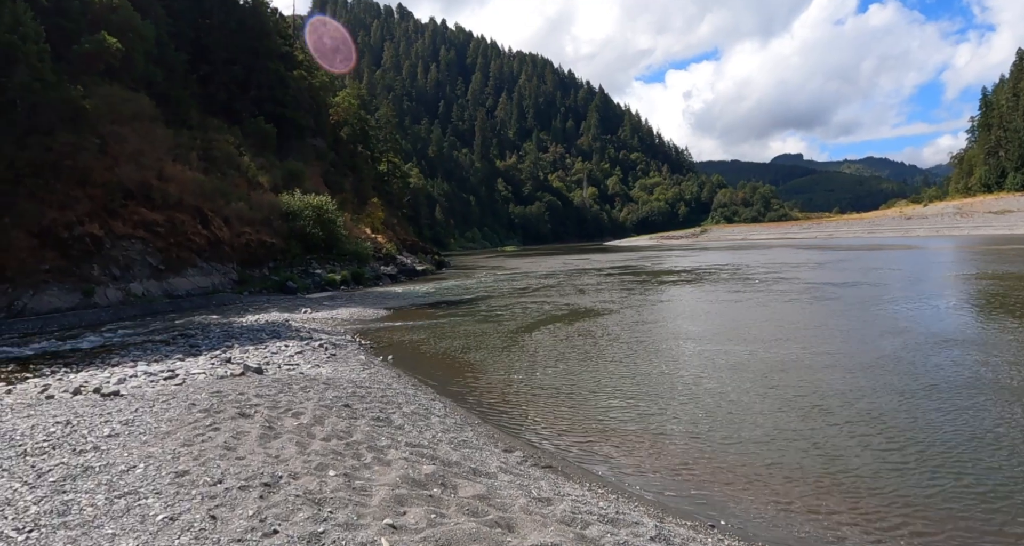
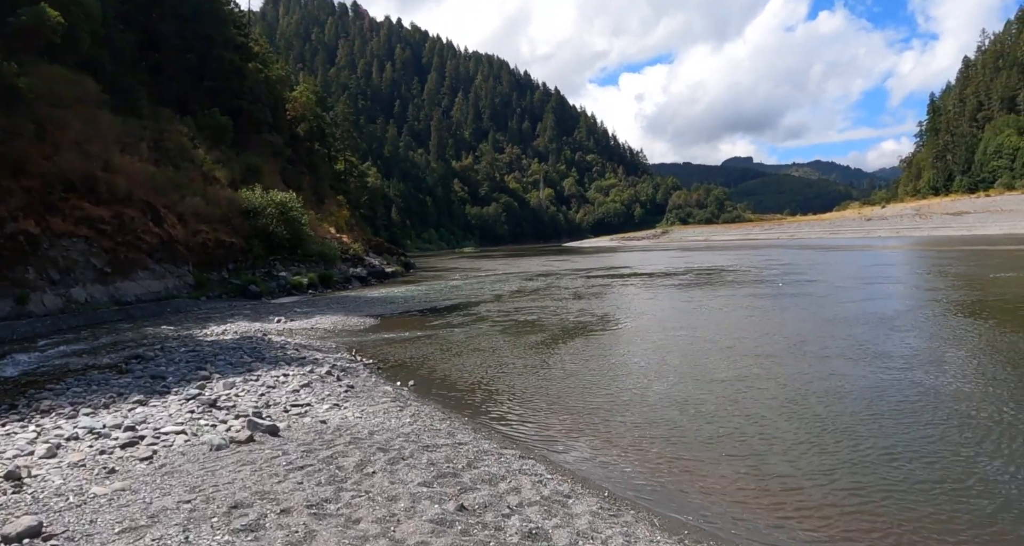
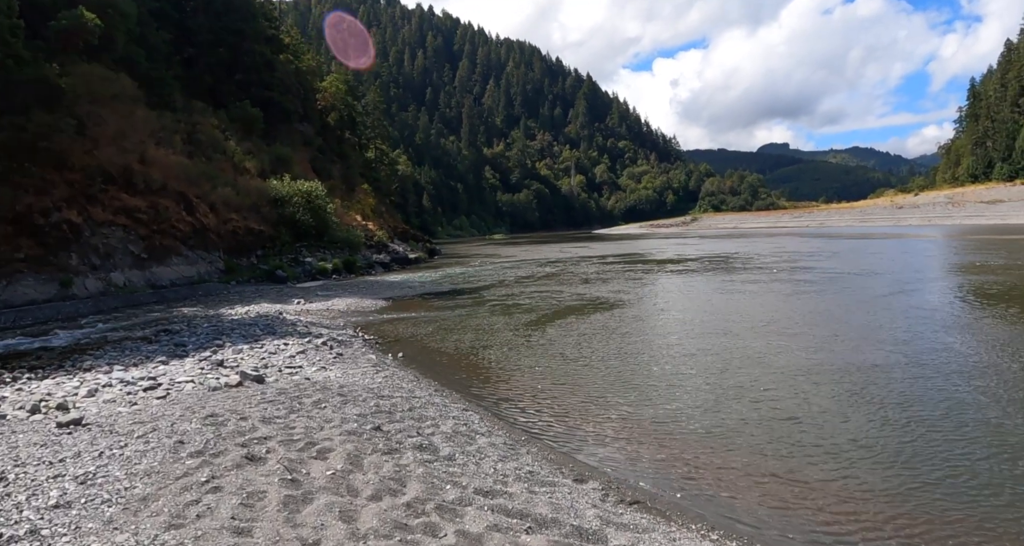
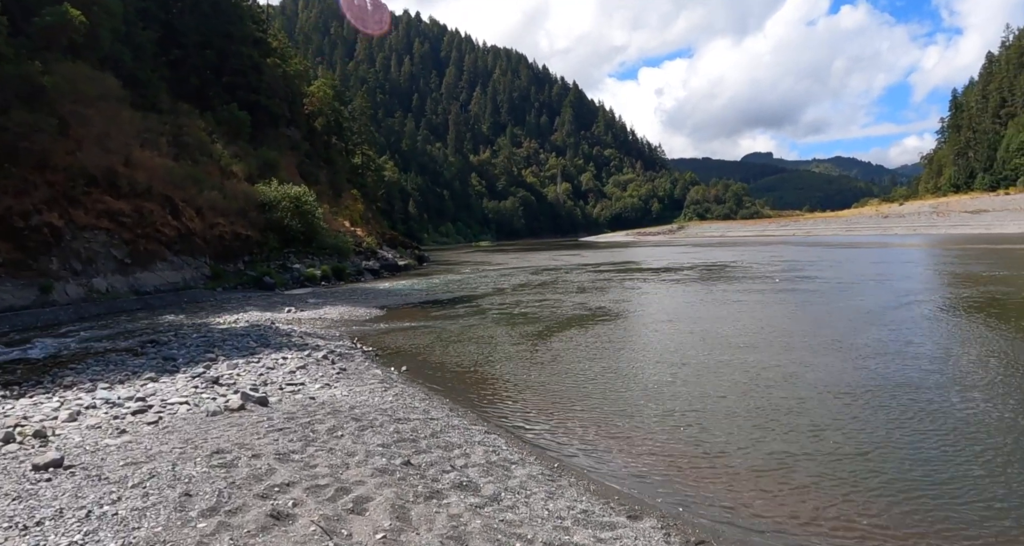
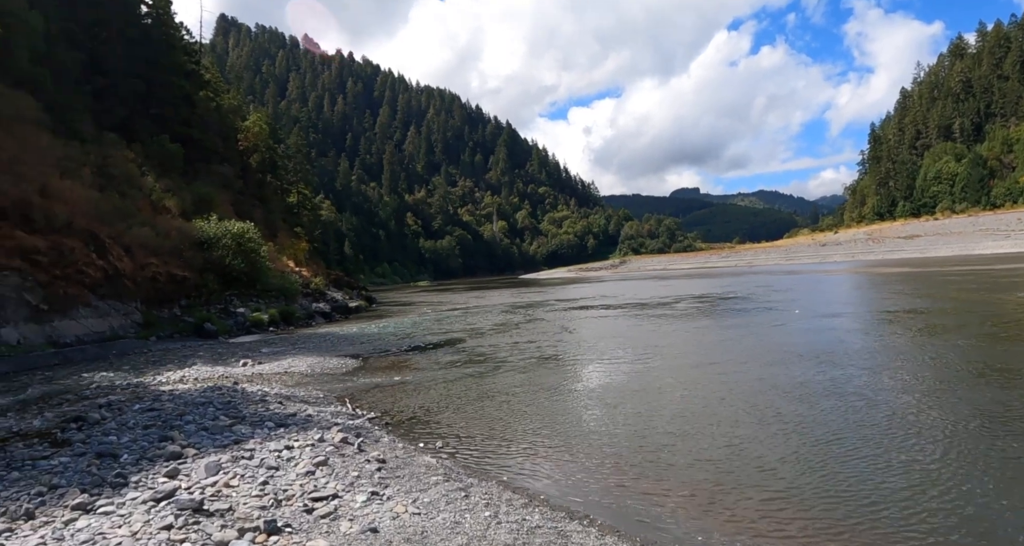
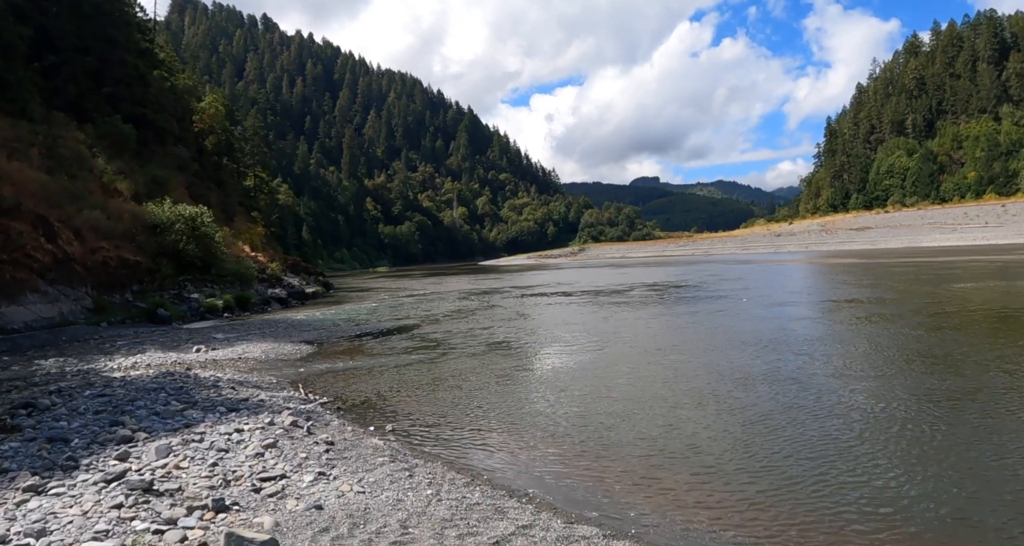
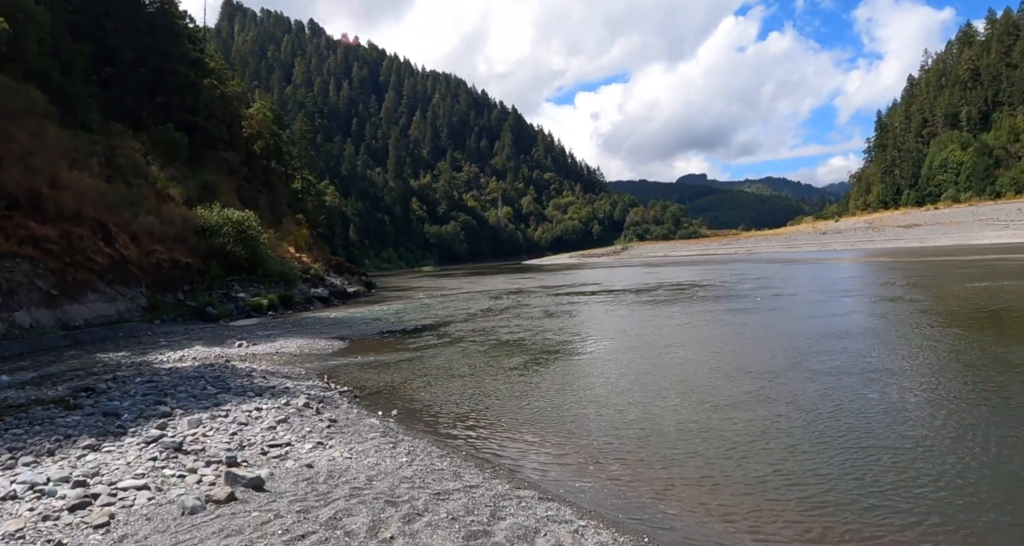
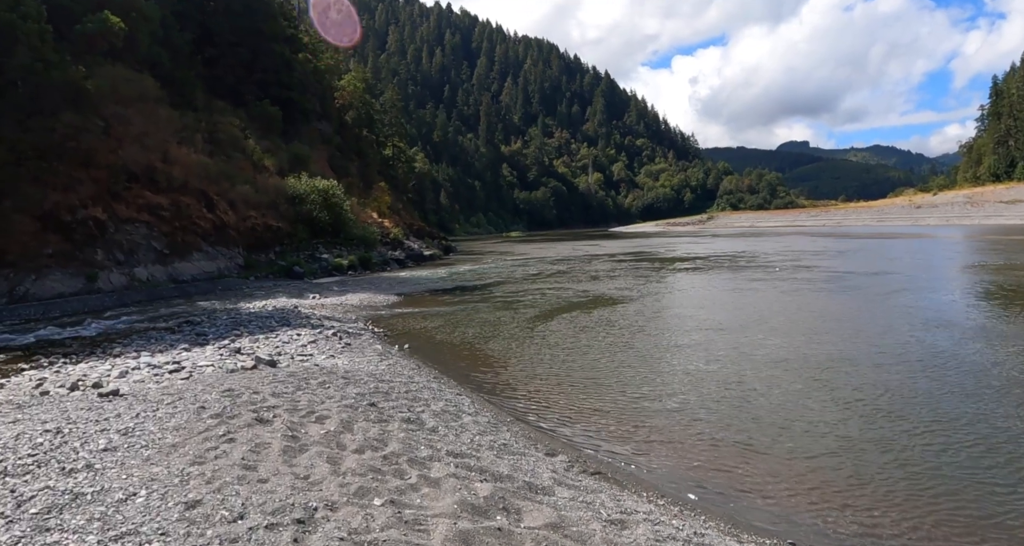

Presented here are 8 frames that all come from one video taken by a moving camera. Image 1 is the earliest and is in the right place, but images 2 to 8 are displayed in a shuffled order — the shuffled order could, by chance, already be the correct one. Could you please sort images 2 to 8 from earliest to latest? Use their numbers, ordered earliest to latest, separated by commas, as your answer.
8, 3, 4, 2, 7, 6, 5
